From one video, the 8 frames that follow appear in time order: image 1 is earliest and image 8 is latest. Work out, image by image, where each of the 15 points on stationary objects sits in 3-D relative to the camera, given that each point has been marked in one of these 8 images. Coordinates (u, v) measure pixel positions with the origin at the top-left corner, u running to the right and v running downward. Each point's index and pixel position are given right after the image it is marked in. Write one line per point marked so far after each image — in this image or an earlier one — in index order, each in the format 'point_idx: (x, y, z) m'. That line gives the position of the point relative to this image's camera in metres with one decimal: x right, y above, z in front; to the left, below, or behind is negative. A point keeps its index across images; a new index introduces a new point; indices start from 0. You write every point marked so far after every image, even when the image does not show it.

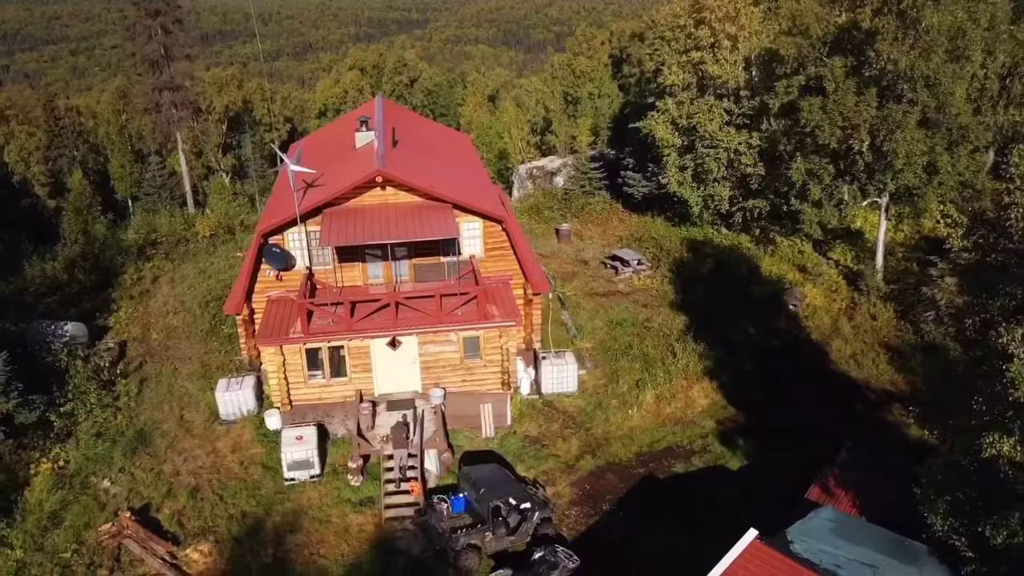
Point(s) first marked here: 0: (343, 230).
0: (-3.3, +1.1, +17.0) m
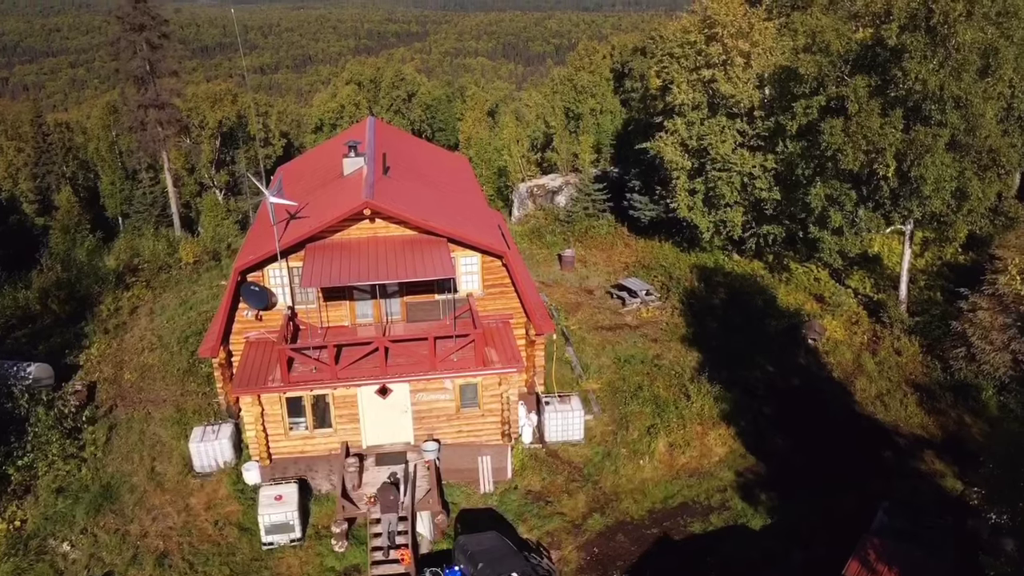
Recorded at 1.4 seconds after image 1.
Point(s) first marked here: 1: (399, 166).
0: (-3.3, +0.3, +15.5) m
1: (-2.6, +2.7, +19.7) m
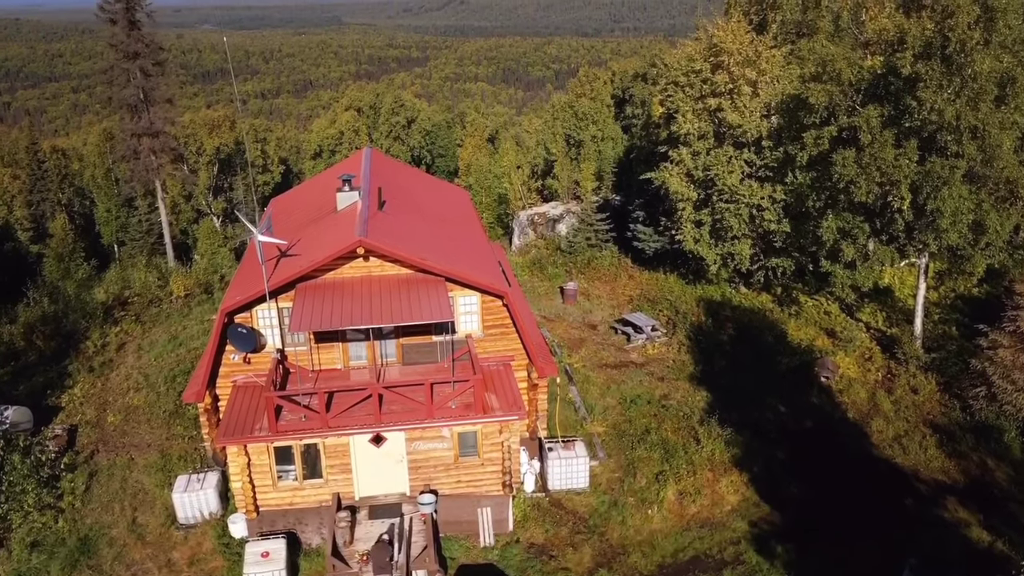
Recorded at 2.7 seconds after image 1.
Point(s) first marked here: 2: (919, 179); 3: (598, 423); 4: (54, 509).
0: (-3.2, -0.4, +14.7) m
1: (-2.6, +1.9, +19.0) m
2: (+9.2, +2.4, +19.7) m
3: (+1.9, -2.9, +19.3) m
4: (-8.6, -4.1, +16.4) m
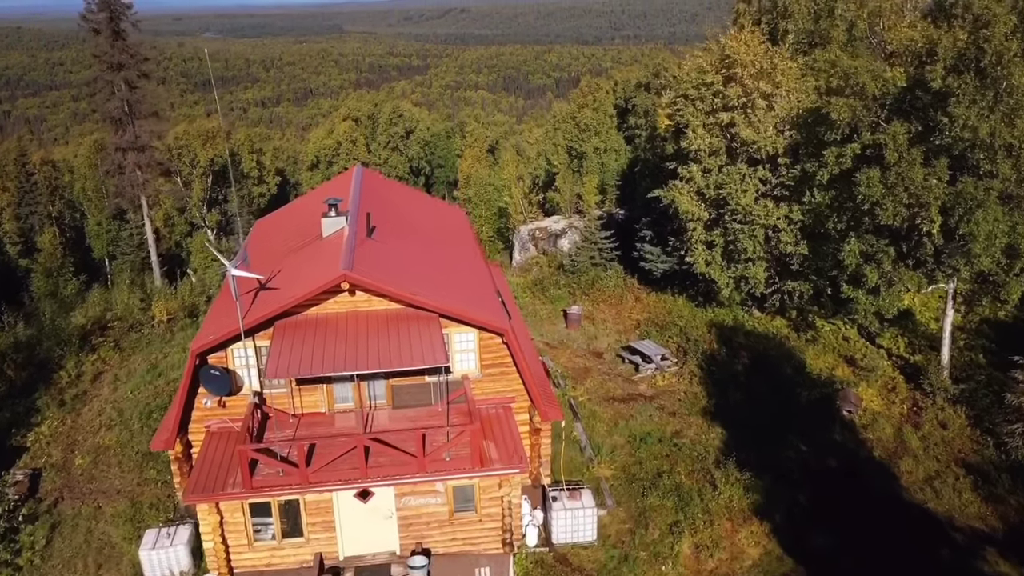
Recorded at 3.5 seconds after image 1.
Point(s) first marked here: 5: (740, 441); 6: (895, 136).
0: (-3.2, -1.0, +13.2) m
1: (-2.6, +1.3, +17.6) m
2: (+9.2, +1.8, +18.3) m
3: (+1.9, -3.6, +17.8) m
4: (-8.5, -4.7, +14.9) m
5: (+5.0, -3.3, +19.1) m
6: (+8.2, +3.3, +18.8) m
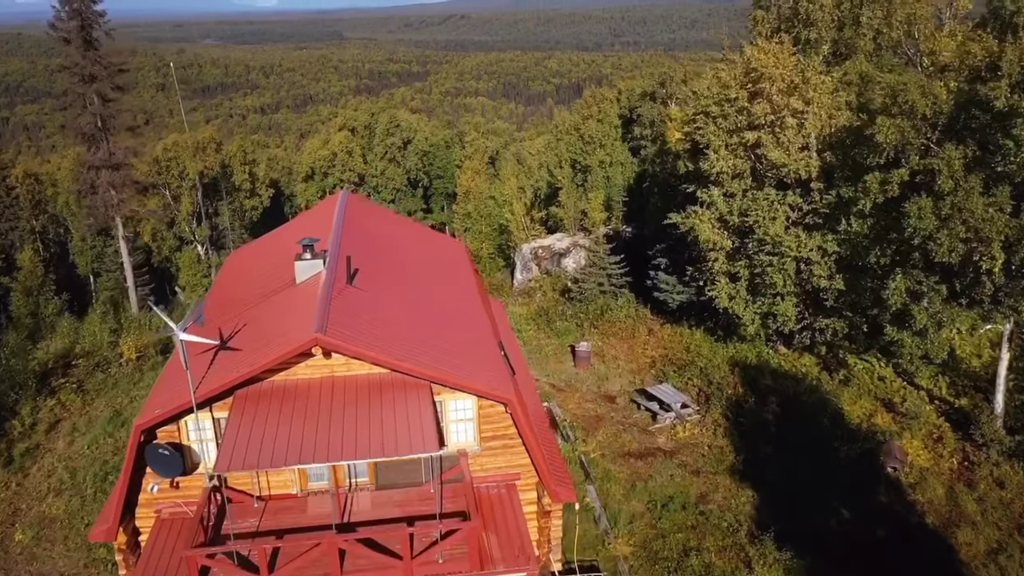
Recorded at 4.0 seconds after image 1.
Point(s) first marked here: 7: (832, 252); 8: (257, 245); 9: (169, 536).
0: (-3.2, -1.8, +11.0) m
1: (-2.5, +0.4, +15.3) m
2: (+9.2, +1.0, +16.1) m
3: (+2.0, -4.4, +15.5) m
4: (-8.5, -5.6, +12.7) m
5: (+5.0, -4.2, +16.9) m
6: (+8.3, +2.4, +16.6) m
7: (+7.3, +0.8, +20.0) m
8: (-5.5, +0.9, +18.8) m
9: (-4.7, -3.4, +12.0) m
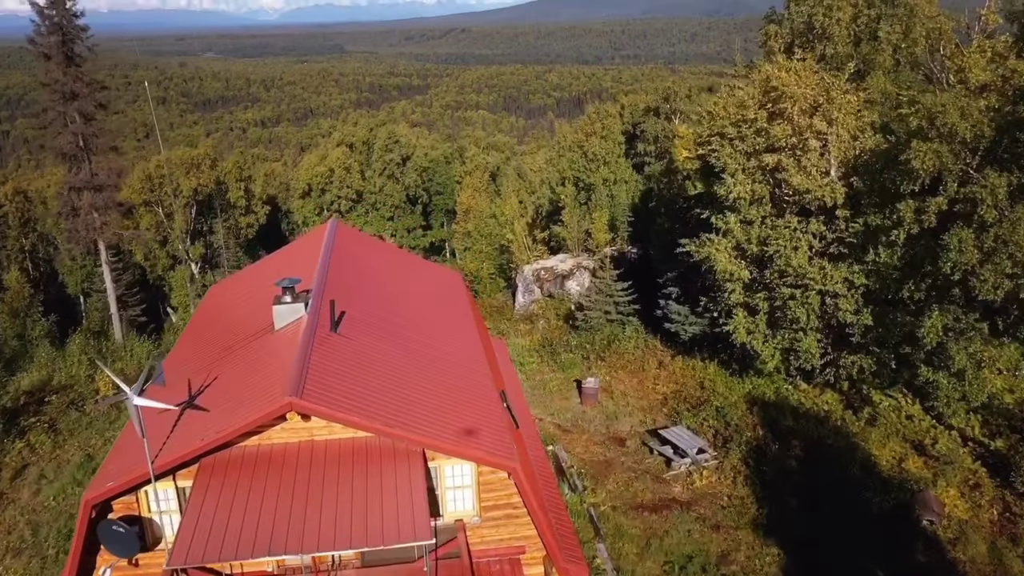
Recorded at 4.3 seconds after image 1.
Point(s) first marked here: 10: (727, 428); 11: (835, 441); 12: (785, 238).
0: (-3.1, -2.4, +9.5) m
1: (-2.4, -0.3, +13.9) m
2: (+9.3, +0.3, +14.6) m
3: (+2.0, -5.1, +14.0) m
4: (-8.4, -6.2, +11.1) m
5: (+5.1, -4.9, +15.4) m
6: (+8.4, +1.7, +15.2) m
7: (+7.3, +0.1, +18.5) m
8: (-5.4, +0.2, +17.4) m
9: (-4.6, -4.0, +10.5) m
10: (+4.8, -3.1, +19.7) m
11: (+7.0, -3.3, +19.0) m
12: (+5.9, +1.1, +19.1) m
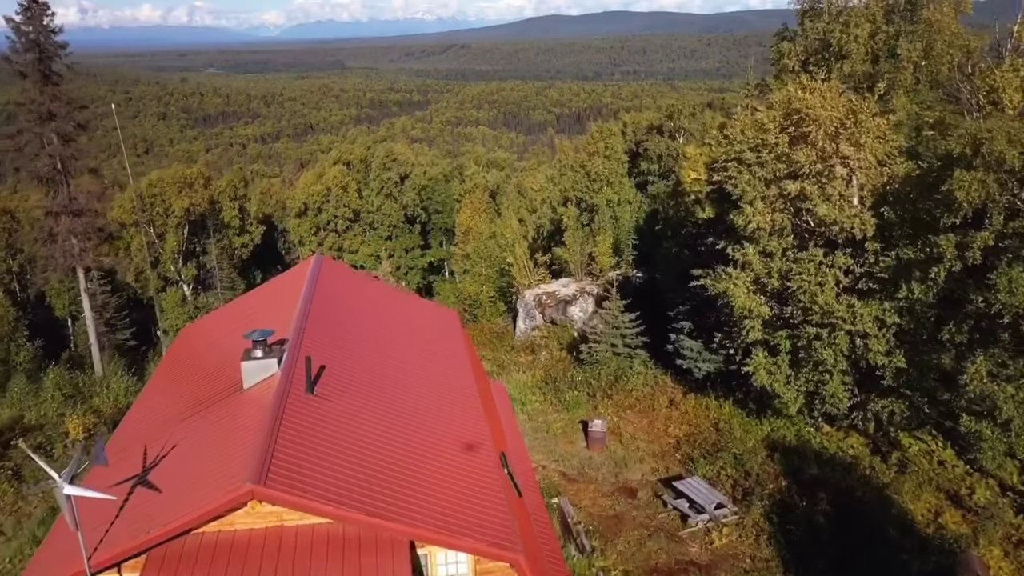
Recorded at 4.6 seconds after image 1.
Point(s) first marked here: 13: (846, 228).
0: (-3.1, -3.0, +8.0) m
1: (-2.4, -0.9, +12.4) m
2: (+9.3, -0.4, +13.1) m
3: (+2.1, -5.8, +12.5) m
4: (-8.4, -6.9, +9.5) m
5: (+5.1, -5.6, +13.8) m
6: (+8.4, +1.0, +13.7) m
7: (+7.4, -0.7, +17.0) m
8: (-5.4, -0.6, +15.9) m
9: (-4.6, -4.6, +8.9) m
10: (+4.9, -3.9, +18.2) m
11: (+7.0, -4.1, +17.5) m
12: (+6.0, +0.3, +17.6) m
13: (+6.6, +1.2, +17.3) m
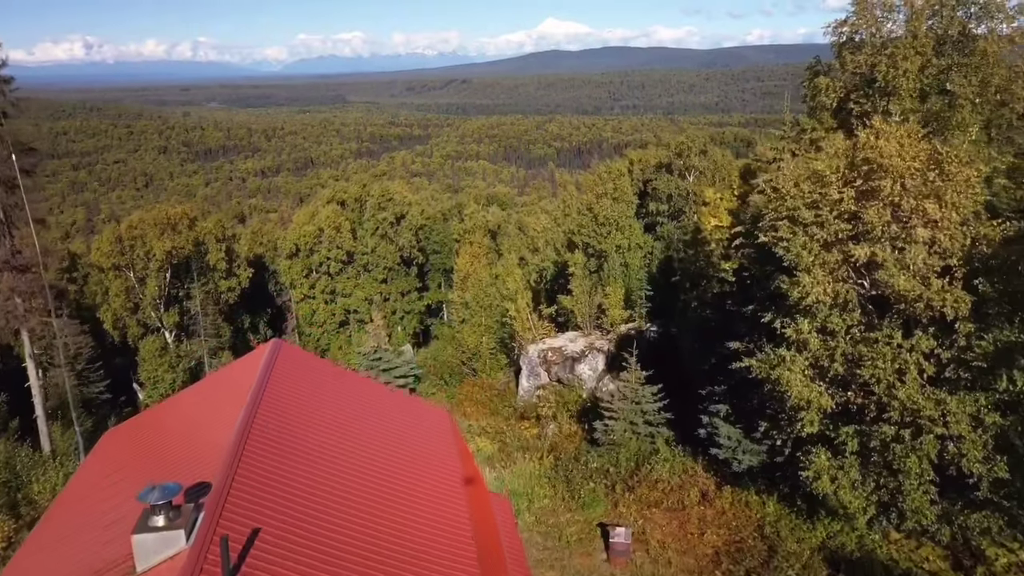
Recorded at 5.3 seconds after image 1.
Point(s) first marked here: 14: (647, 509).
0: (-3.0, -4.1, +4.6) m
1: (-2.3, -2.2, +9.0) m
2: (+9.4, -1.7, +9.8) m
3: (+2.2, -7.1, +8.9) m
4: (-8.3, -8.0, +6.0) m
5: (+5.2, -6.9, +10.3) m
6: (+8.5, -0.3, +10.5) m
7: (+7.5, -2.1, +13.7) m
8: (-5.3, -2.0, +12.6) m
9: (-4.5, -5.8, +5.5) m
10: (+4.9, -5.4, +14.7) m
11: (+7.1, -5.5, +14.0) m
12: (+6.1, -1.1, +14.3) m
13: (+6.7, -0.2, +14.0) m
14: (+2.9, -4.6, +18.7) m
